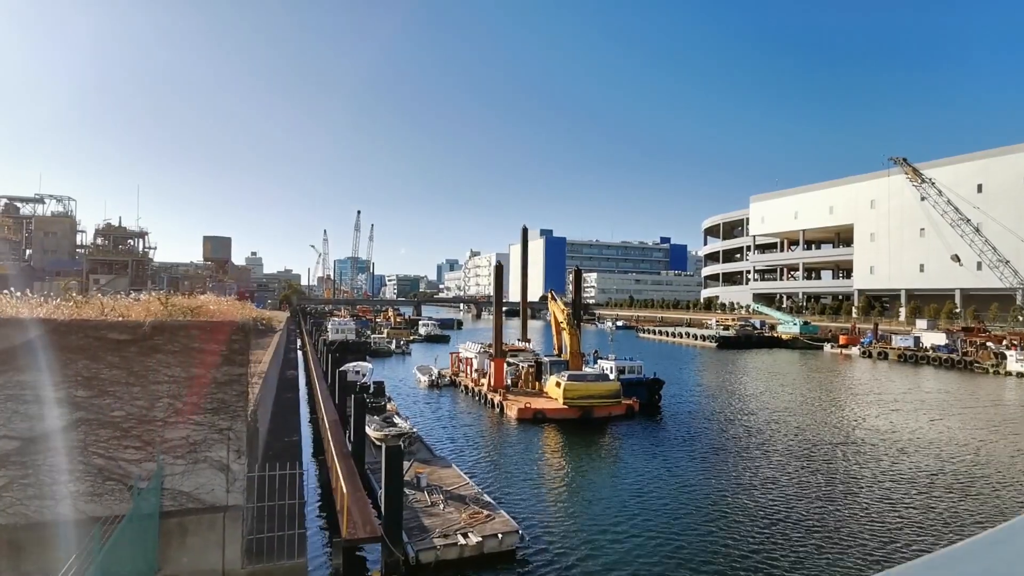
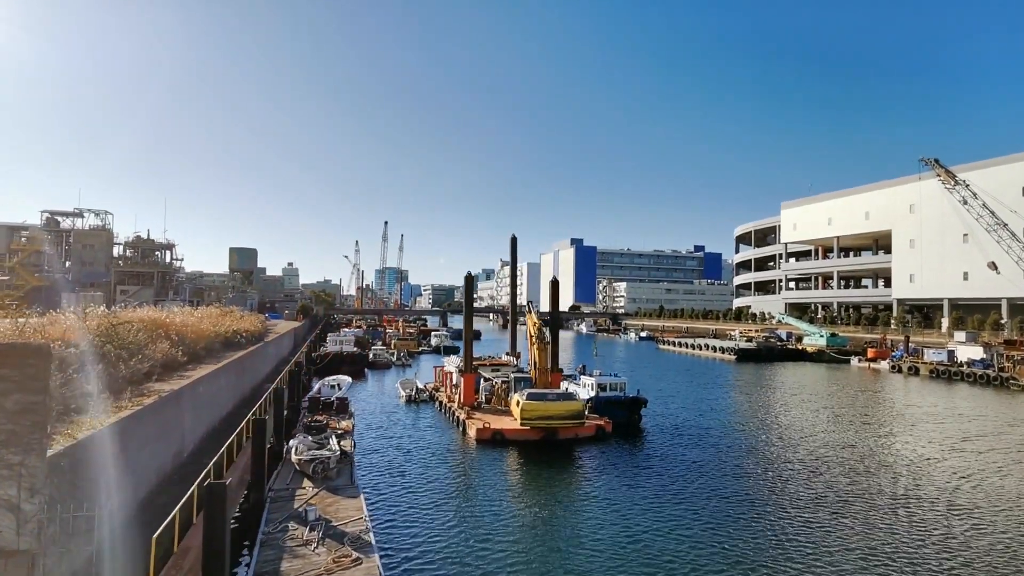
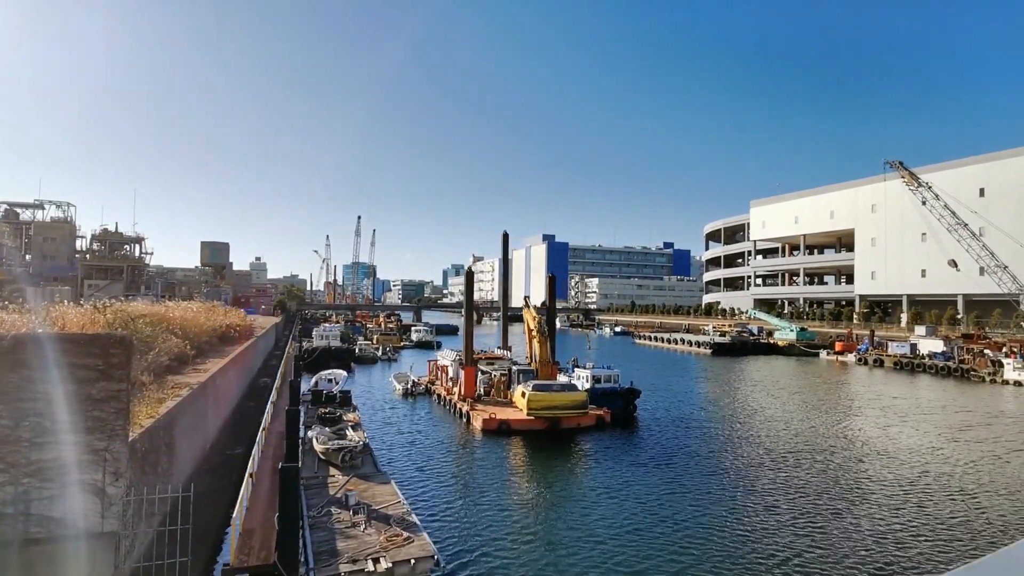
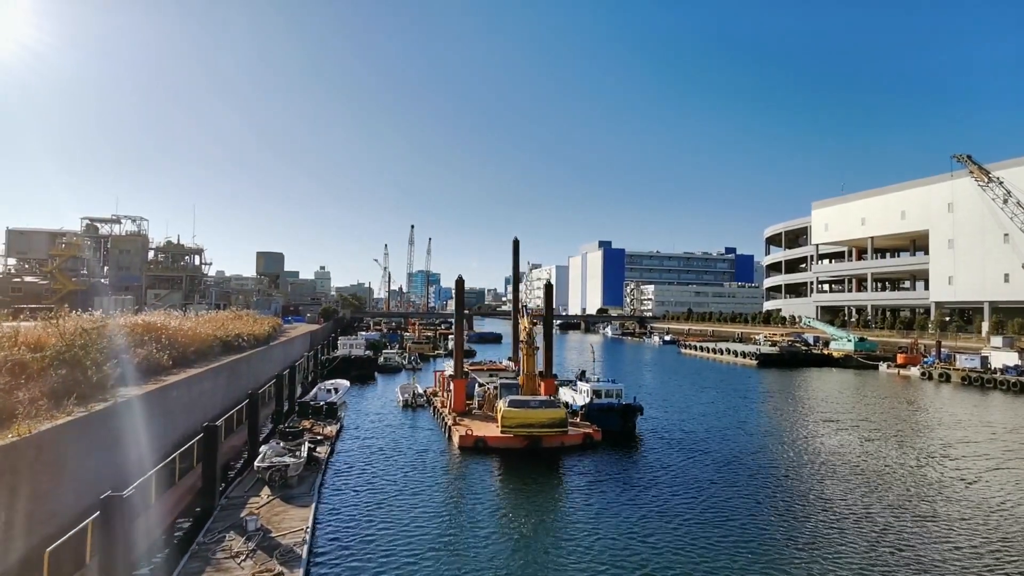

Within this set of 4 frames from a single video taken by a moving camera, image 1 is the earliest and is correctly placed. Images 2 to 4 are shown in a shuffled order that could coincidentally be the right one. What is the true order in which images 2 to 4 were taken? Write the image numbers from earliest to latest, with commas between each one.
3, 2, 4
